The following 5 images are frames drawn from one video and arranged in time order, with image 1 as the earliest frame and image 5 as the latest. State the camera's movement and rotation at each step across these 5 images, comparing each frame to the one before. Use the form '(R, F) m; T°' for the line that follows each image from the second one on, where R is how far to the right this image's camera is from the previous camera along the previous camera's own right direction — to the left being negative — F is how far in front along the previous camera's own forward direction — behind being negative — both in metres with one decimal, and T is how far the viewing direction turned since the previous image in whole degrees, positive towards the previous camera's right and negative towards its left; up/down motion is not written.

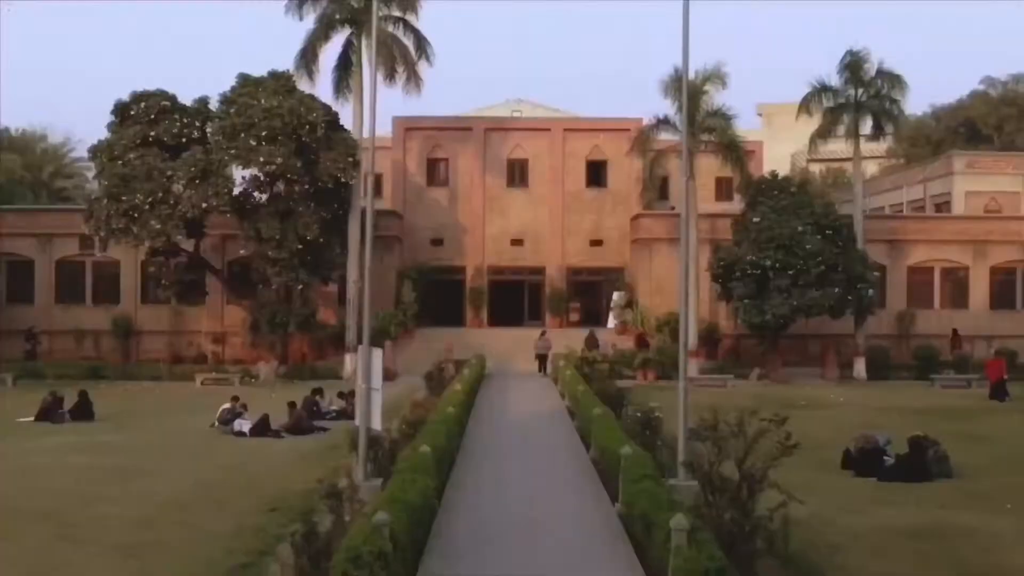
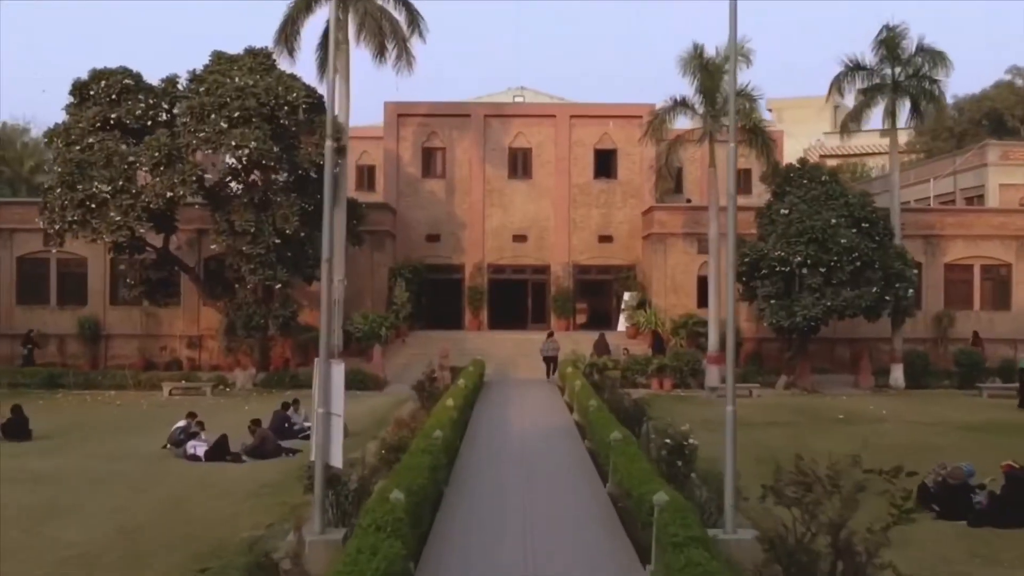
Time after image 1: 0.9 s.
(0.0, +2.8) m; 0°
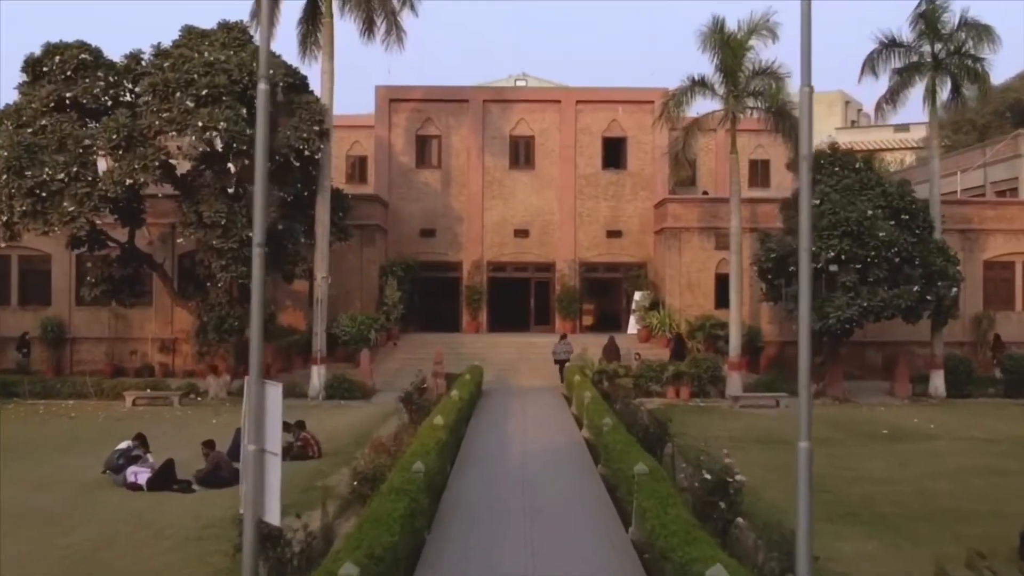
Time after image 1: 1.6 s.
(0.0, +2.6) m; 0°
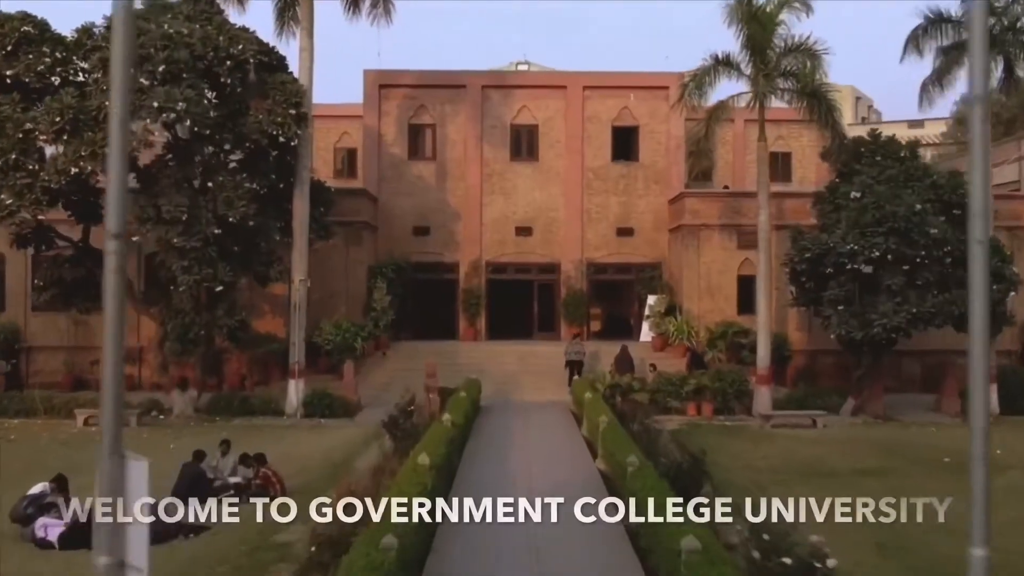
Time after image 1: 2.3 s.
(0.0, +2.7) m; 0°
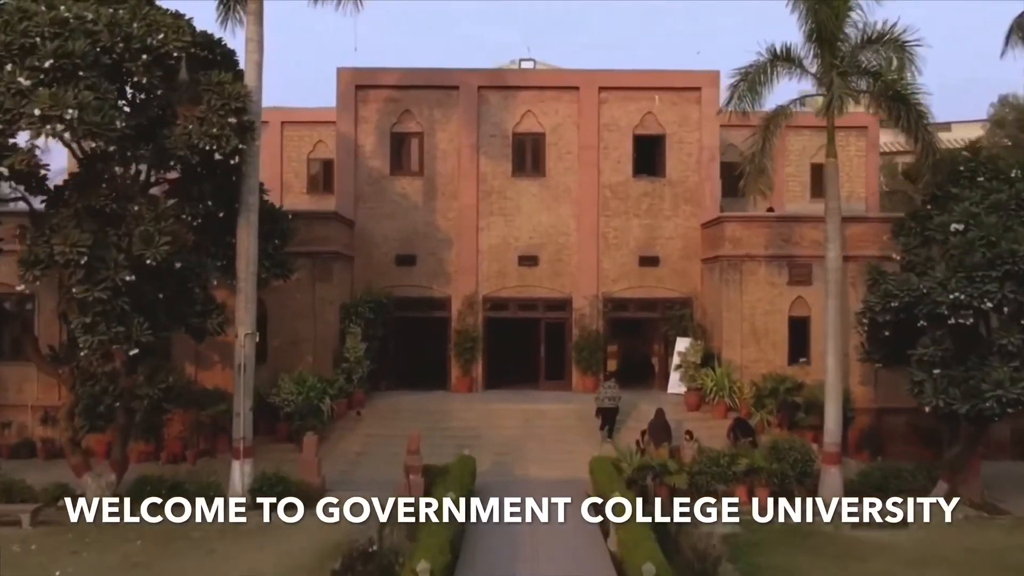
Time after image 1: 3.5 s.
(0.0, +4.6) m; 0°
